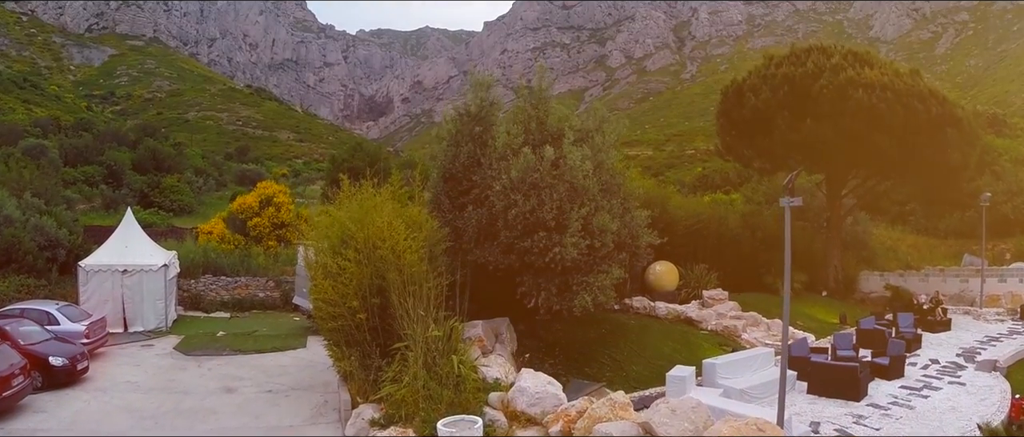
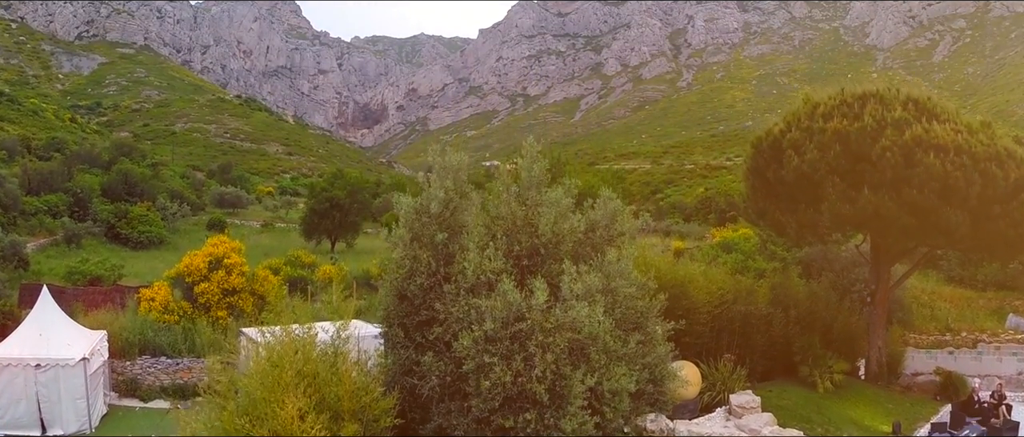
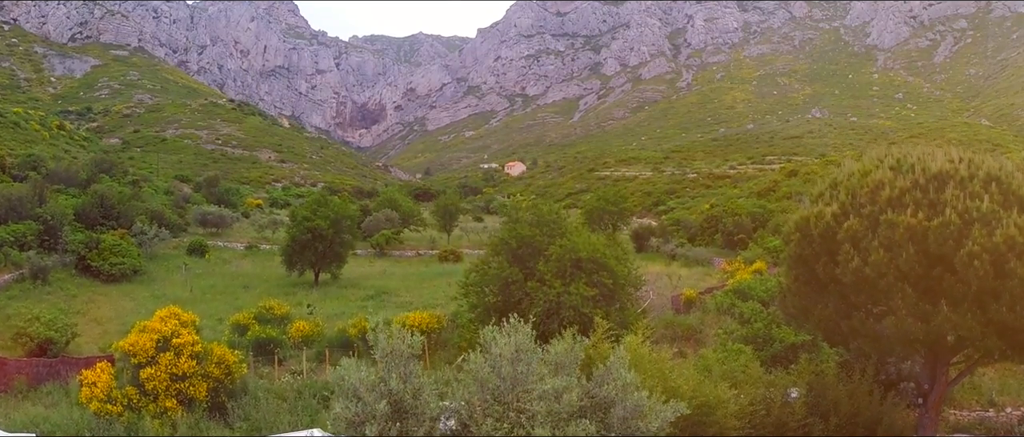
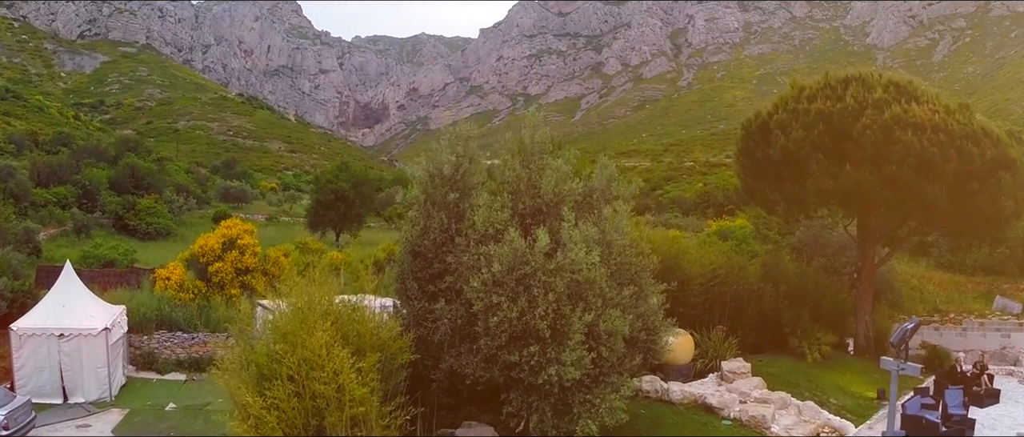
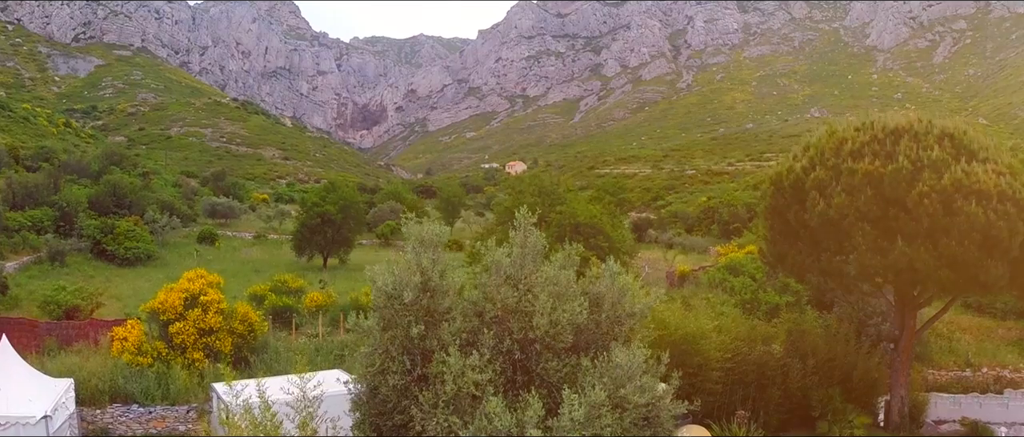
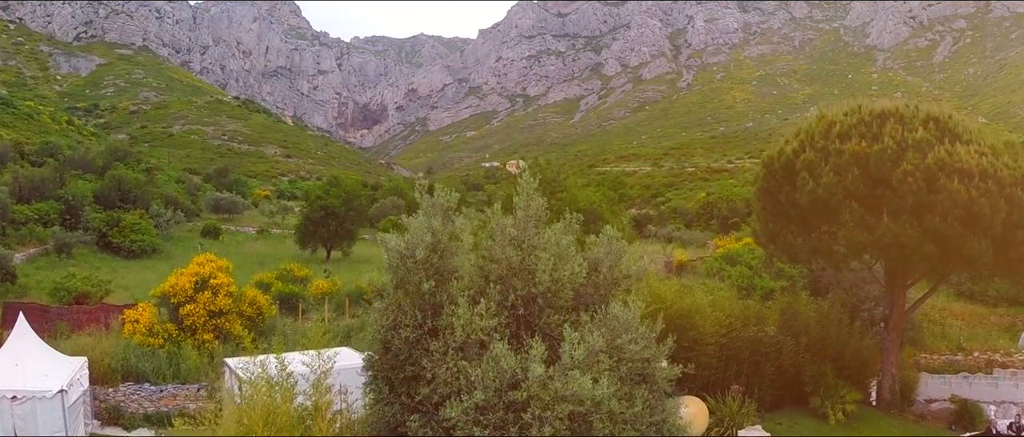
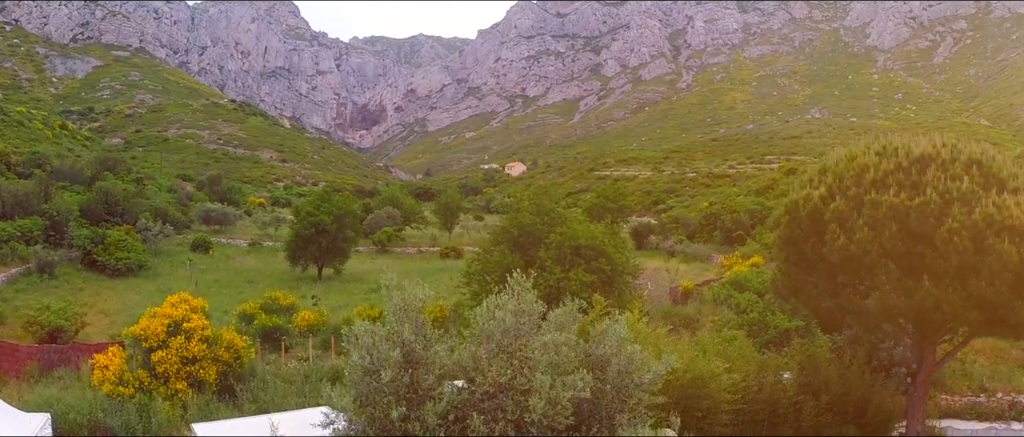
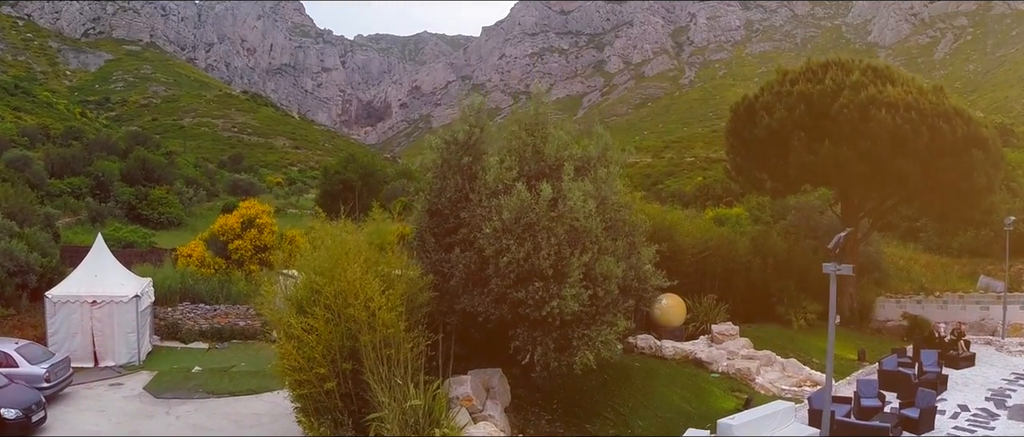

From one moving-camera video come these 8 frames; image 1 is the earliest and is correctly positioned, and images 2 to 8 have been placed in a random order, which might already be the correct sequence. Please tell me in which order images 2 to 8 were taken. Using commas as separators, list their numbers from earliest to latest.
8, 4, 2, 6, 5, 7, 3
